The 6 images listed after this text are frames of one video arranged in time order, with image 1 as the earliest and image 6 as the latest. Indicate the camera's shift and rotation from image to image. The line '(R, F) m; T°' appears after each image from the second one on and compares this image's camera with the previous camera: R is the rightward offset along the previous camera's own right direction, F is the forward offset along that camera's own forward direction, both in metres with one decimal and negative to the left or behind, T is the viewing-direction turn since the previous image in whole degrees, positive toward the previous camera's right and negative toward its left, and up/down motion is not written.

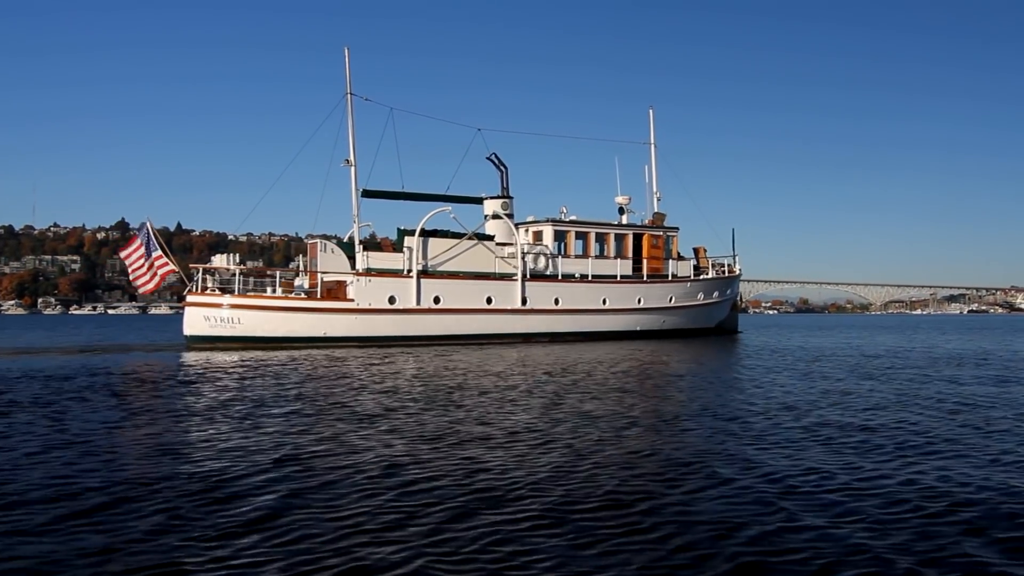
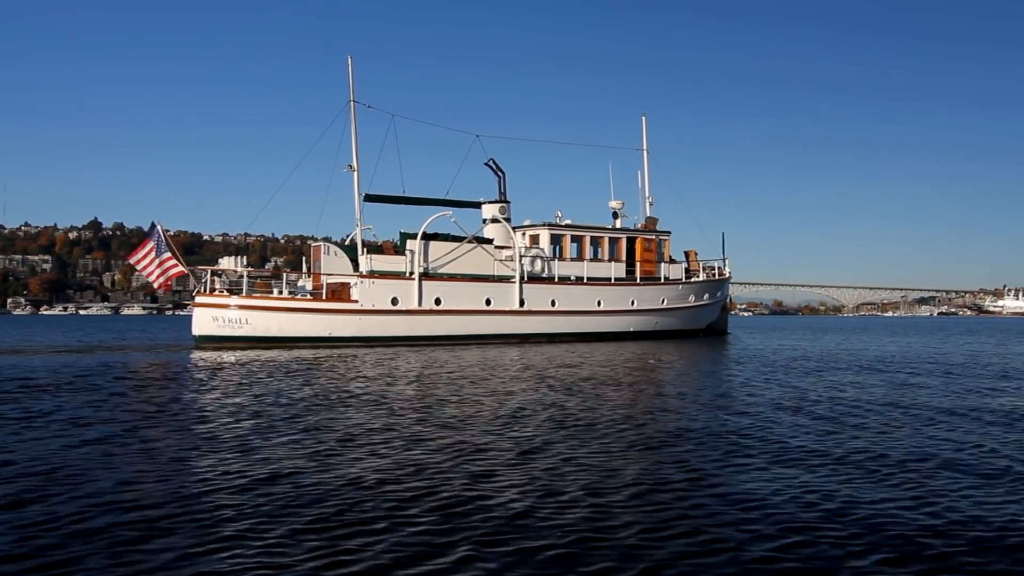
(-0.8, -0.8) m; +2°
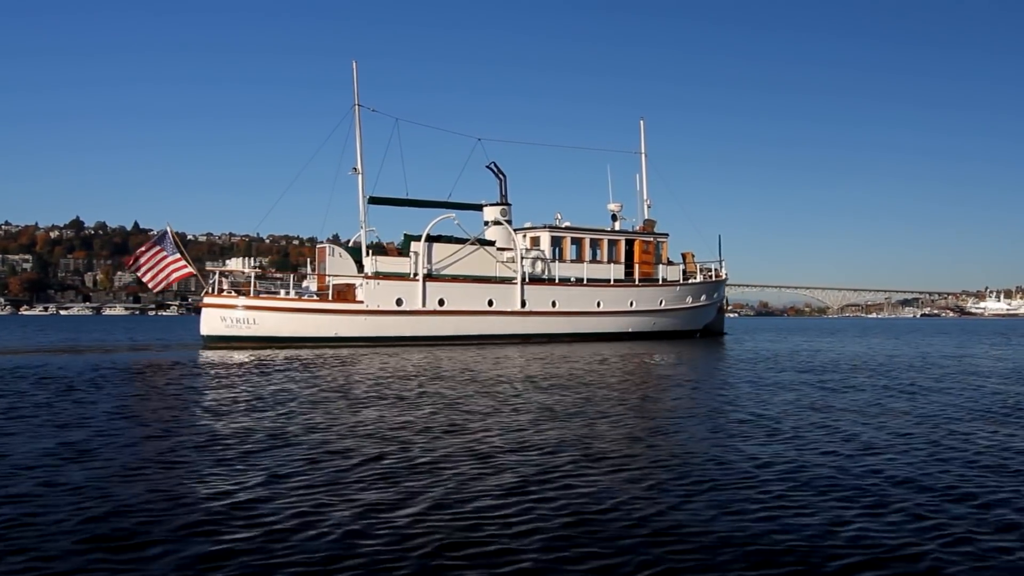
(-0.7, -0.5) m; +1°
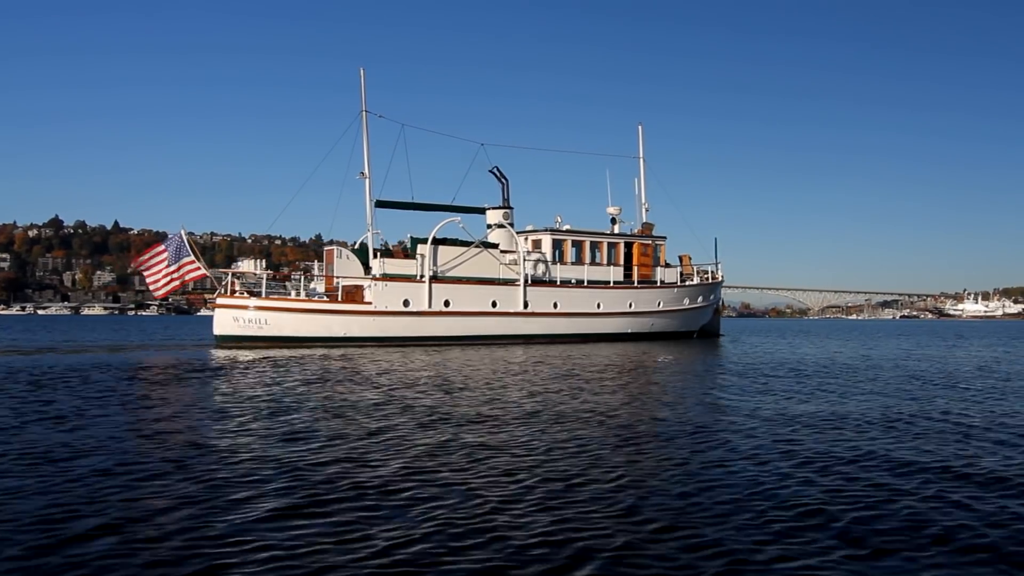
(-0.8, -0.7) m; +1°
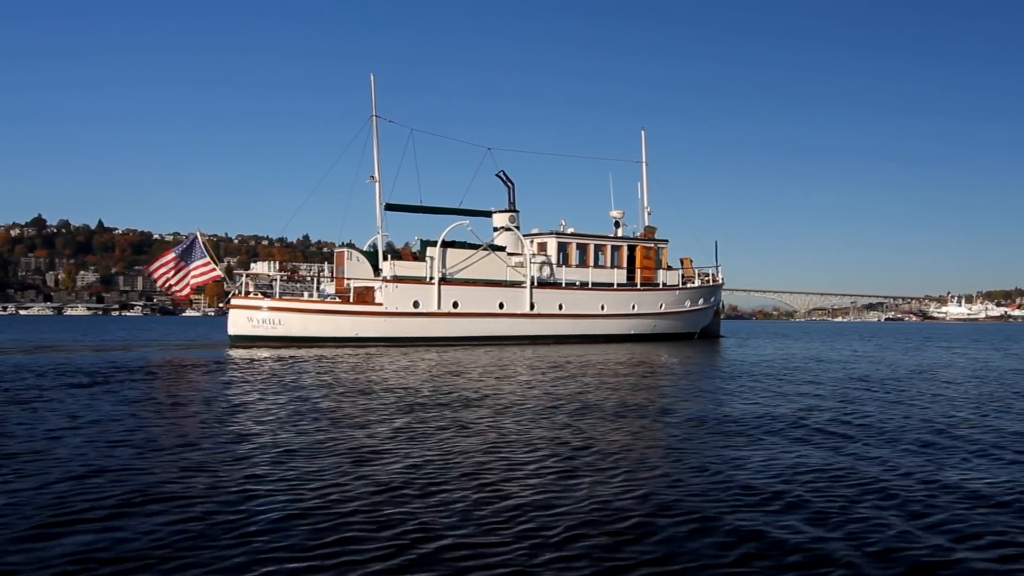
(-0.9, -0.6) m; +1°
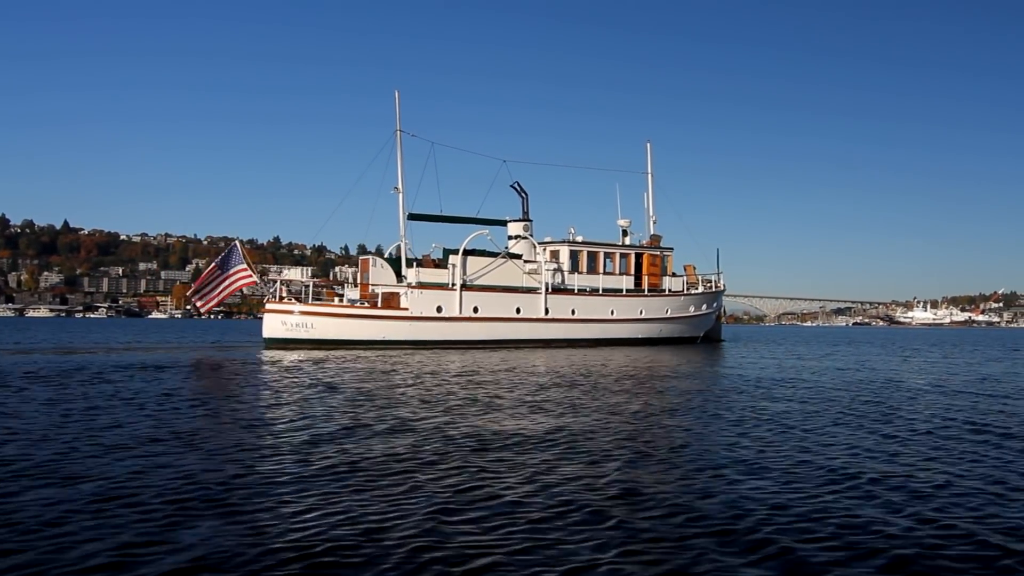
(-2.0, -1.5) m; +2°
